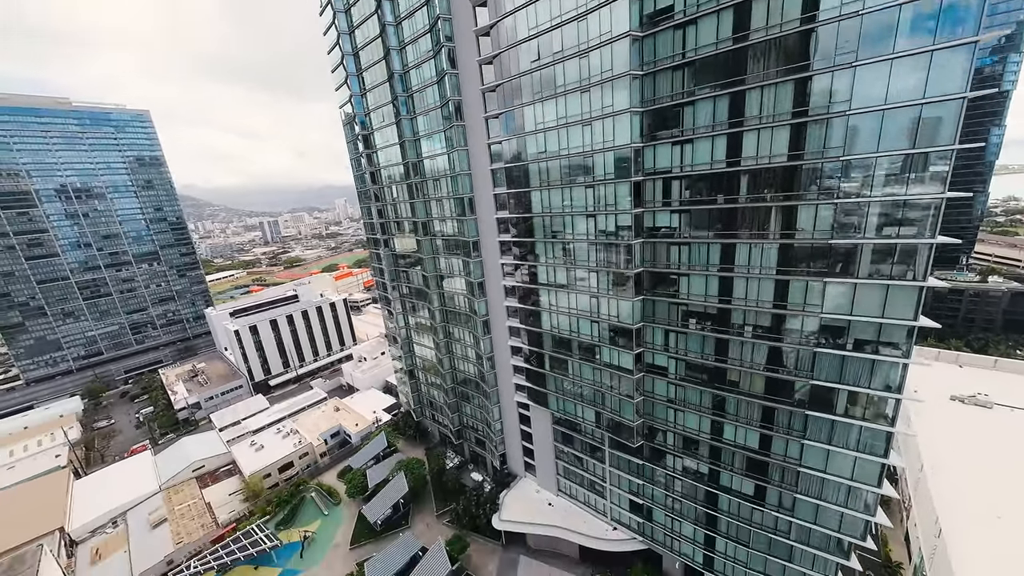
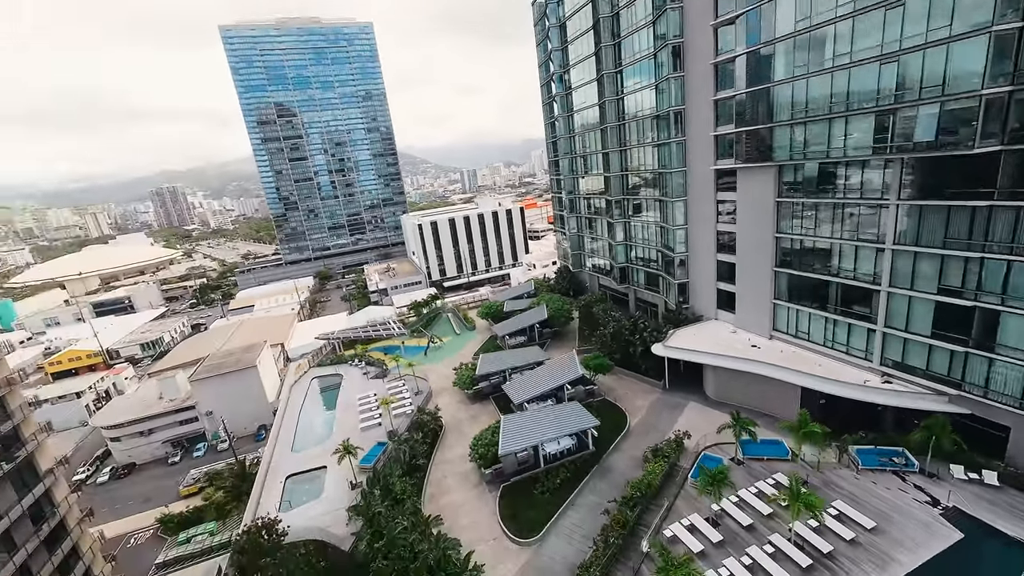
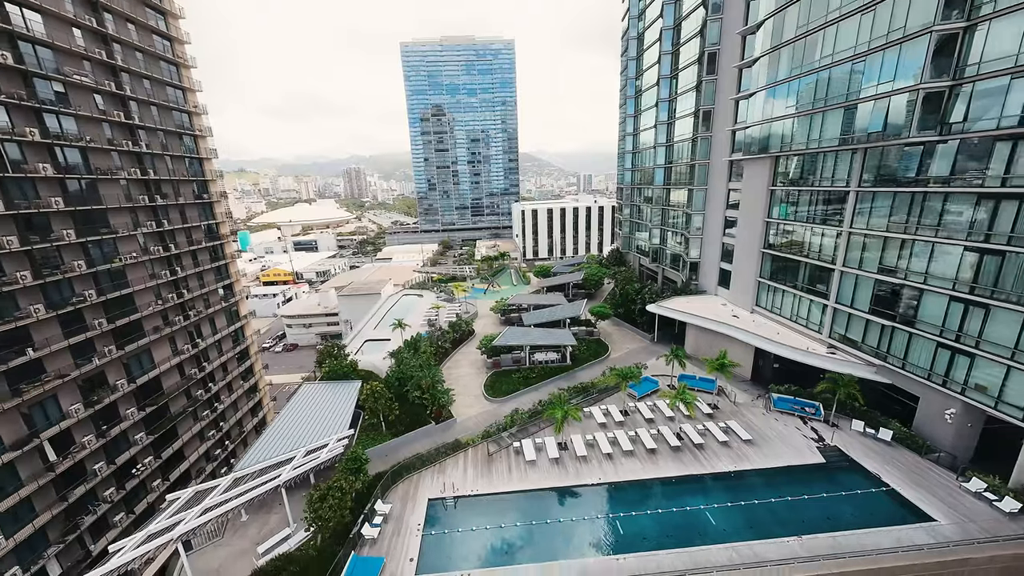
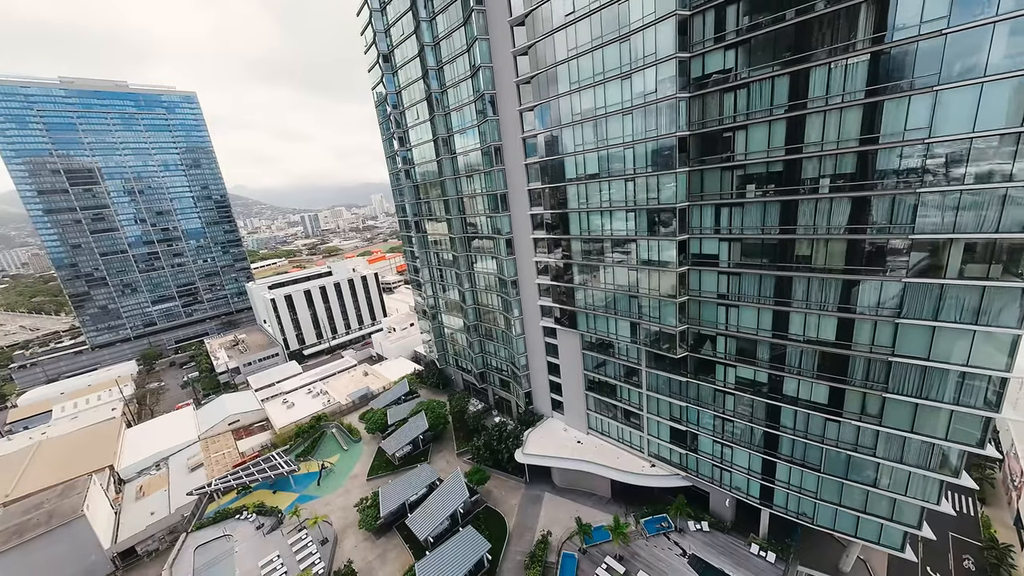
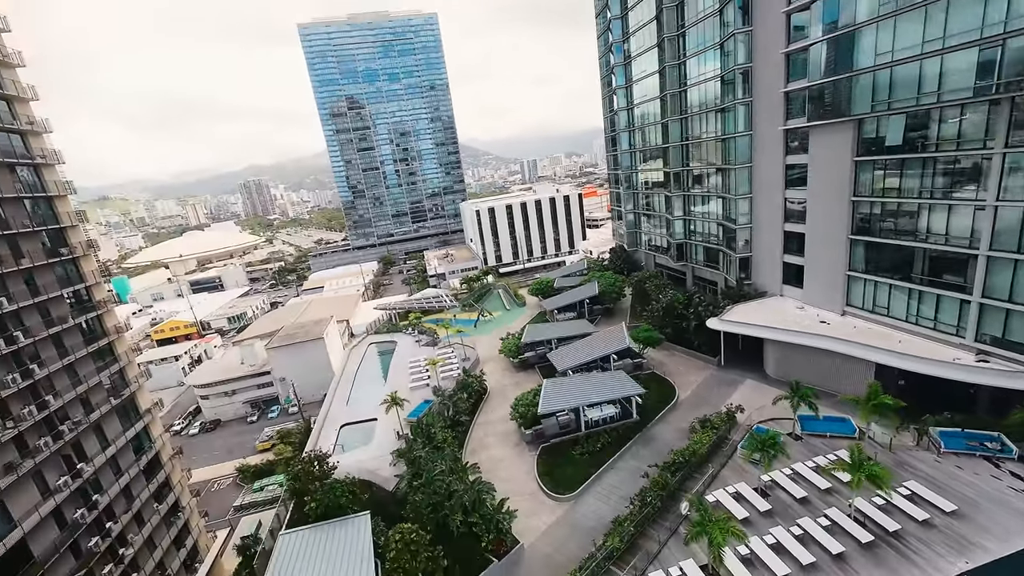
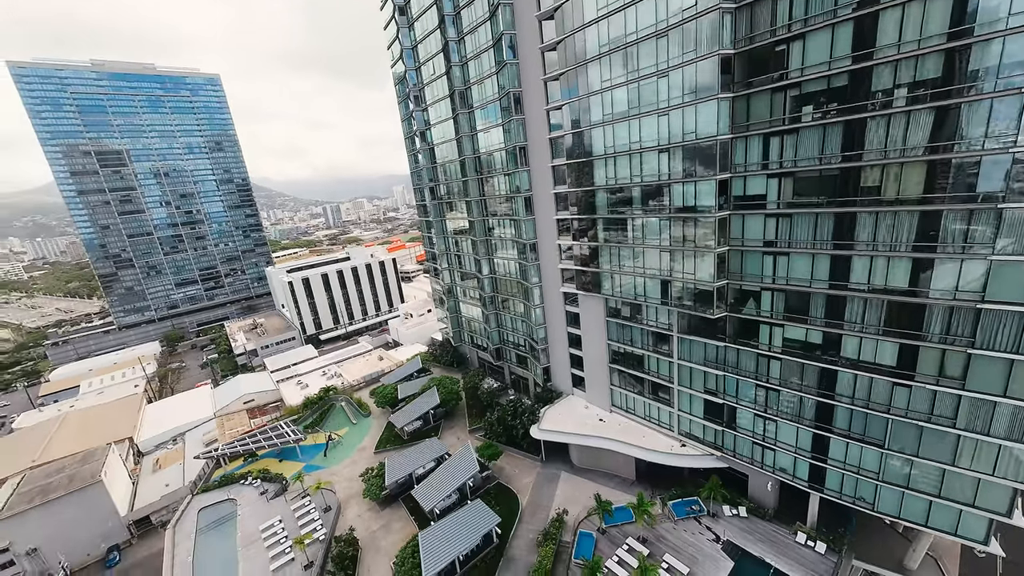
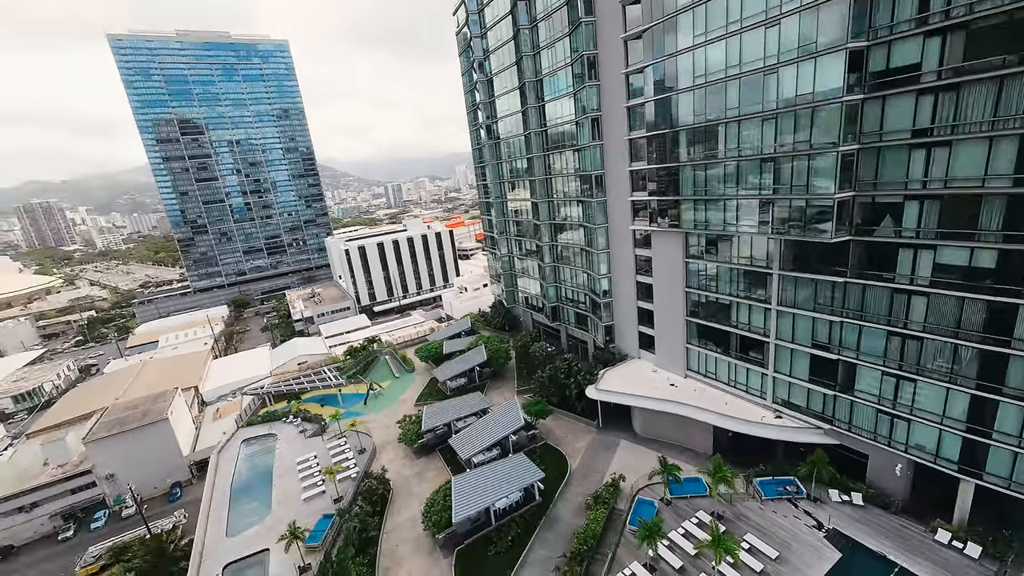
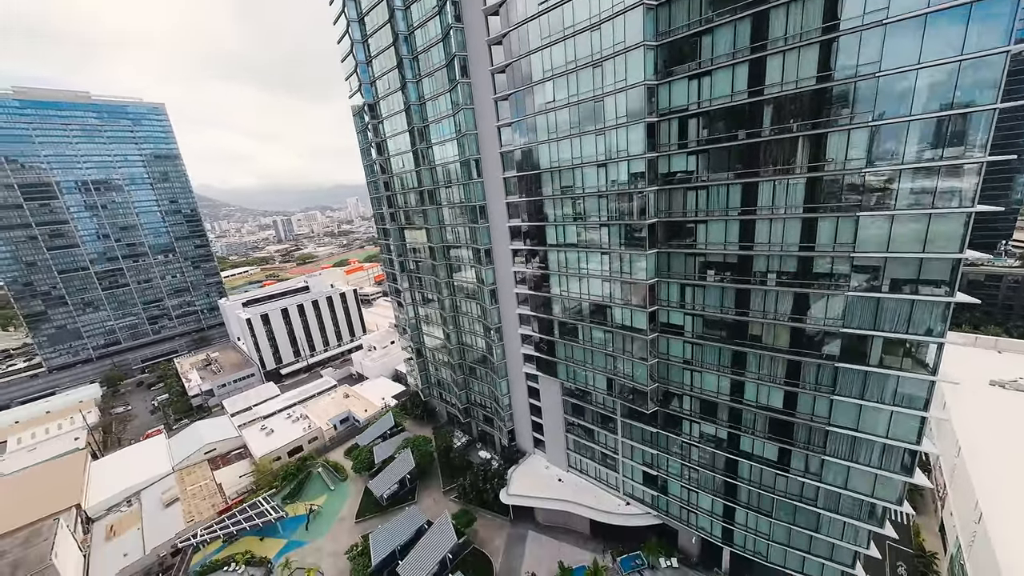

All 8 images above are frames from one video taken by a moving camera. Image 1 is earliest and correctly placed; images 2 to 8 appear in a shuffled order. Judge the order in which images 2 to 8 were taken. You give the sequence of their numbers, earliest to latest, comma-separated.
8, 4, 6, 7, 2, 5, 3
